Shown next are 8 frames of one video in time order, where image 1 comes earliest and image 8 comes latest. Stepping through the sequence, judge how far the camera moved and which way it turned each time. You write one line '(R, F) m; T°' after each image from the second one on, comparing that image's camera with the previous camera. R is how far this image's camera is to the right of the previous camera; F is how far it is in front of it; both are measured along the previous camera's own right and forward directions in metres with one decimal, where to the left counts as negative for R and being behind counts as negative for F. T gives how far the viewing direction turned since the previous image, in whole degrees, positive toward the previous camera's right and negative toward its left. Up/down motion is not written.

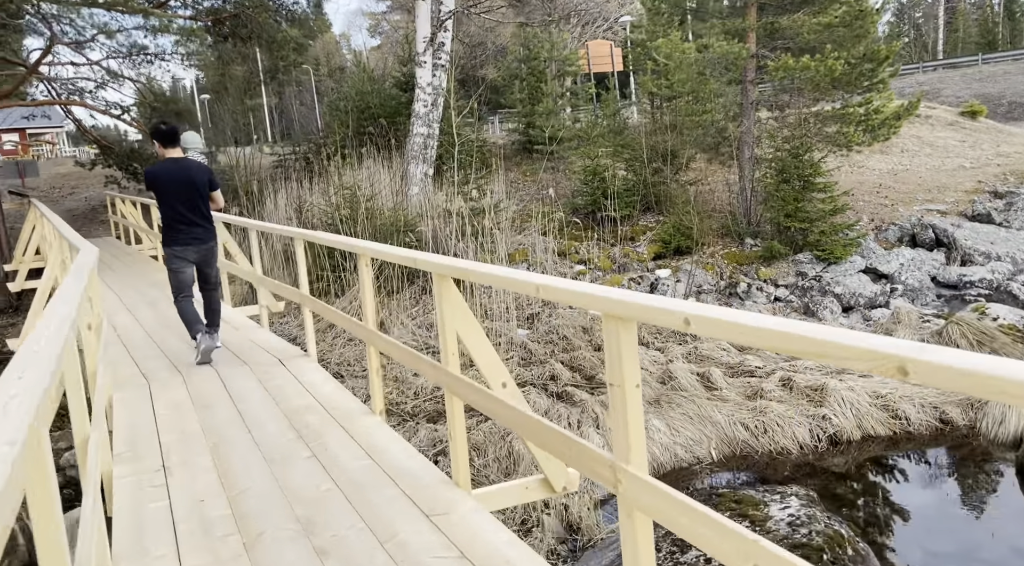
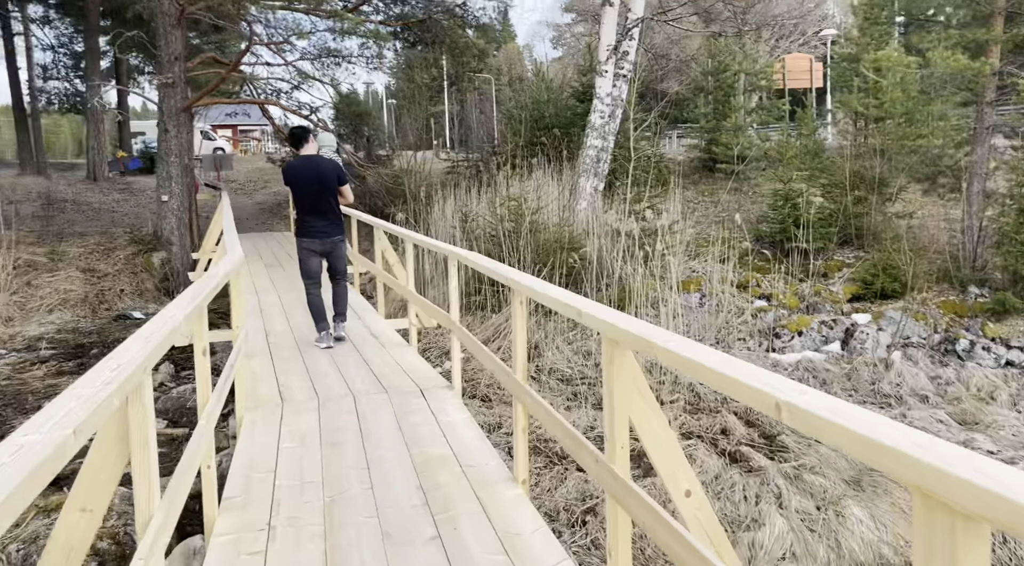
(-0.1, +0.7) m; -13°
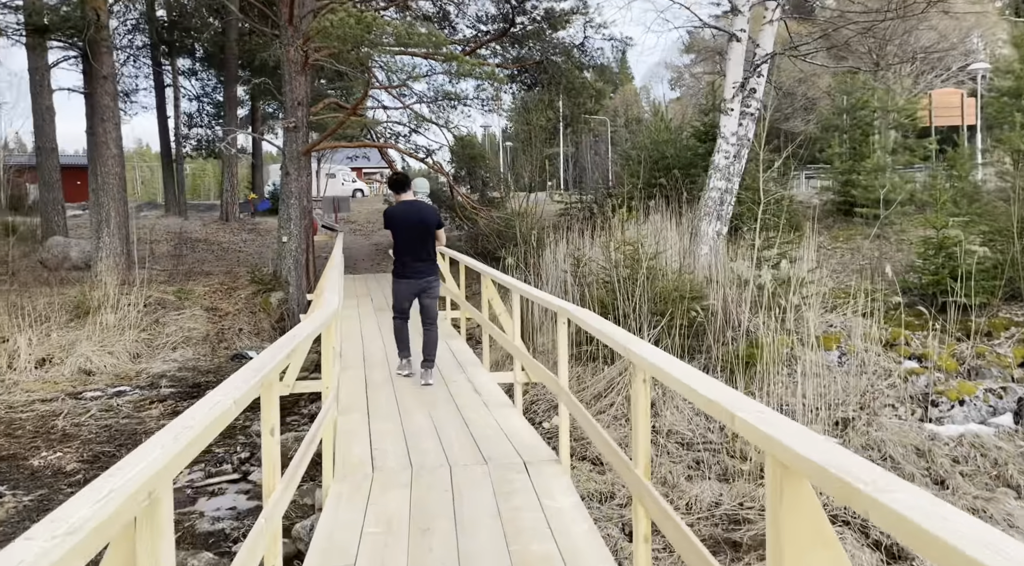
(0.0, +0.5) m; -9°
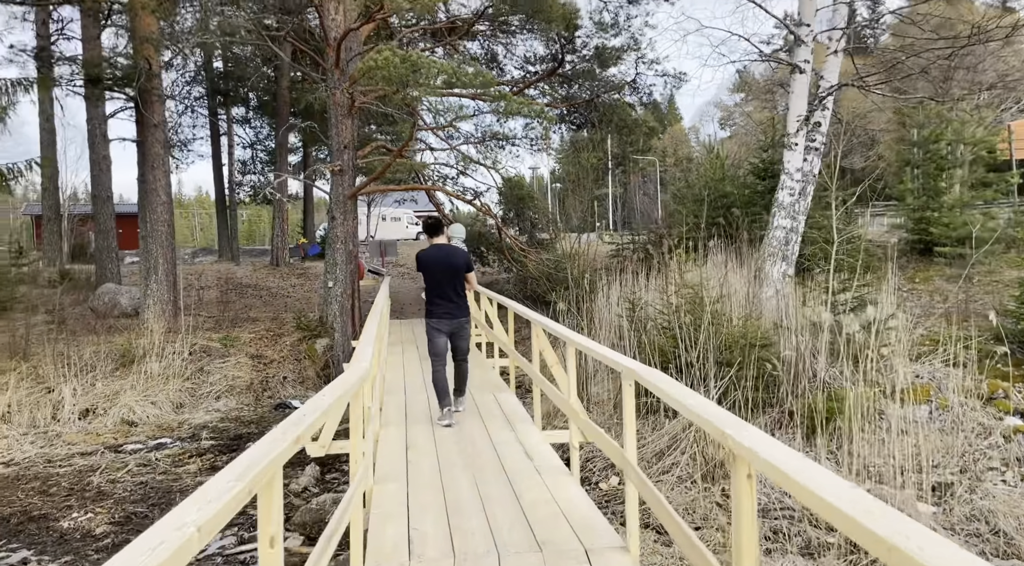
(0.0, +0.5) m; -4°
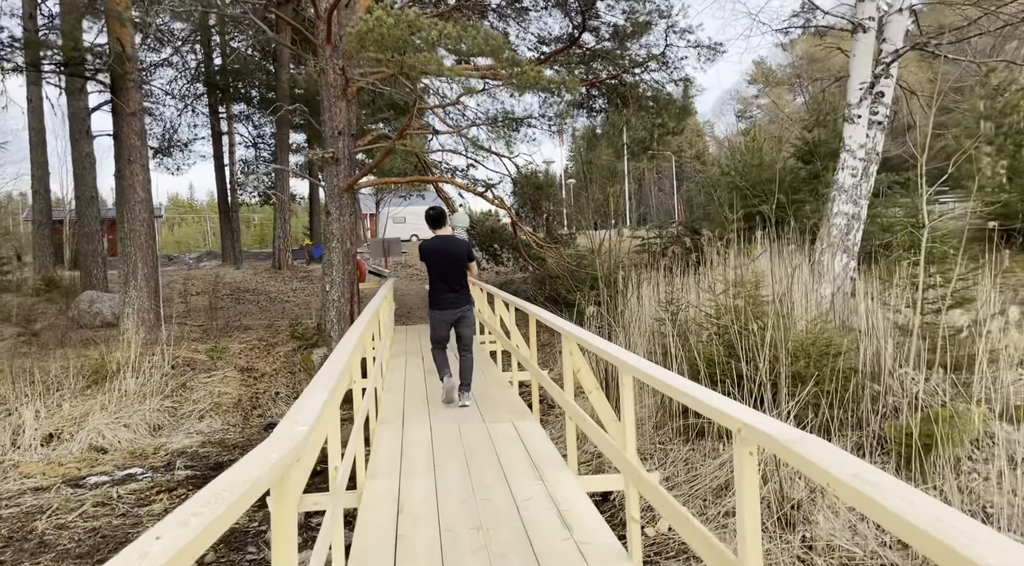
(-0.1, +1.3) m; -1°
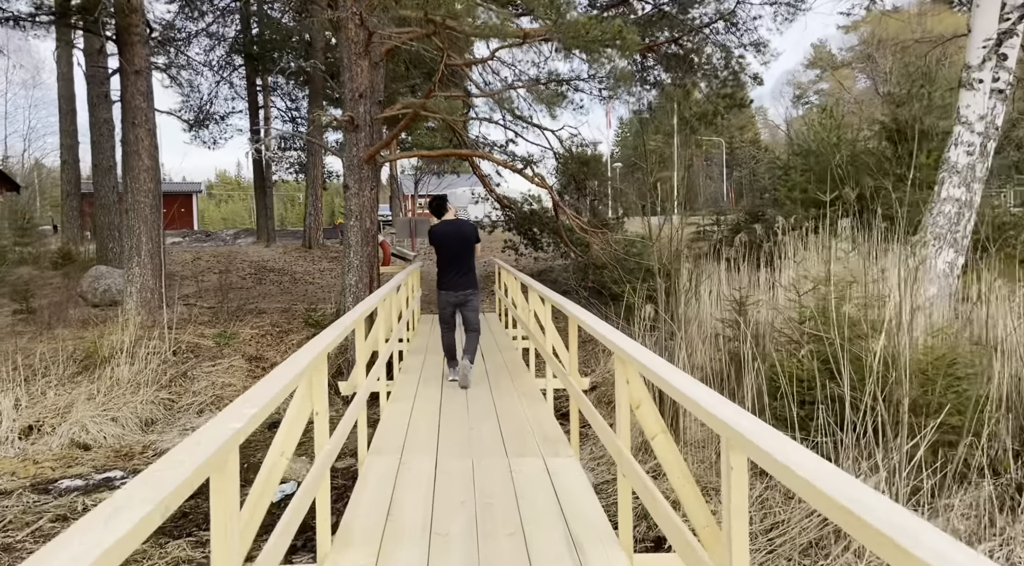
(0.0, +1.2) m; -3°
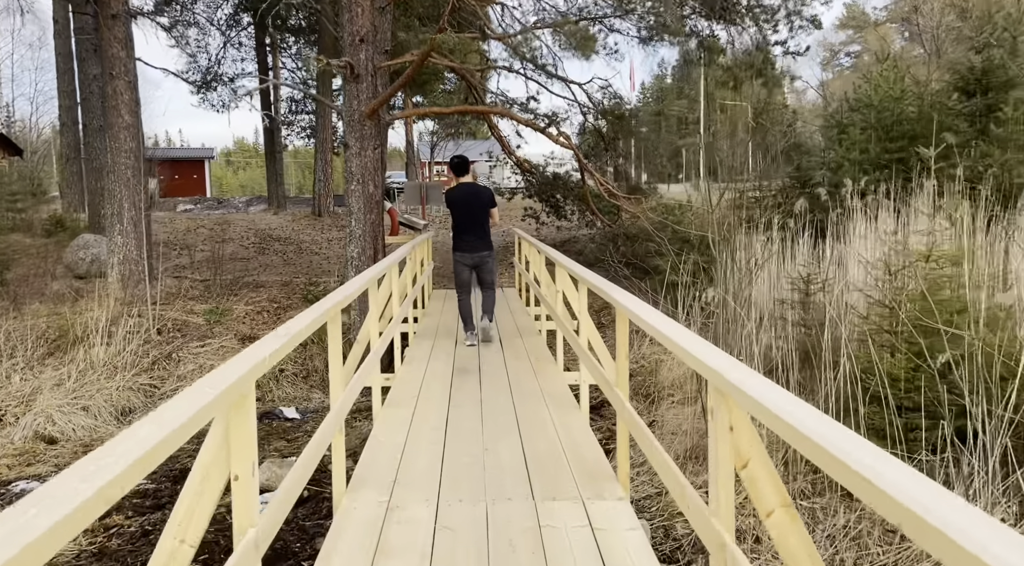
(0.0, +1.1) m; -1°
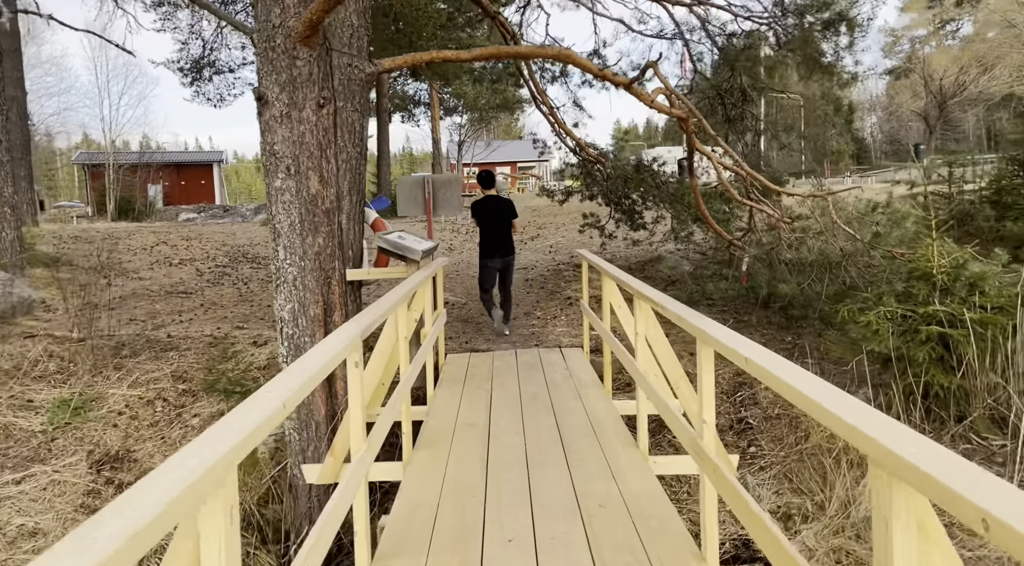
(-0.3, +3.9) m; -3°
